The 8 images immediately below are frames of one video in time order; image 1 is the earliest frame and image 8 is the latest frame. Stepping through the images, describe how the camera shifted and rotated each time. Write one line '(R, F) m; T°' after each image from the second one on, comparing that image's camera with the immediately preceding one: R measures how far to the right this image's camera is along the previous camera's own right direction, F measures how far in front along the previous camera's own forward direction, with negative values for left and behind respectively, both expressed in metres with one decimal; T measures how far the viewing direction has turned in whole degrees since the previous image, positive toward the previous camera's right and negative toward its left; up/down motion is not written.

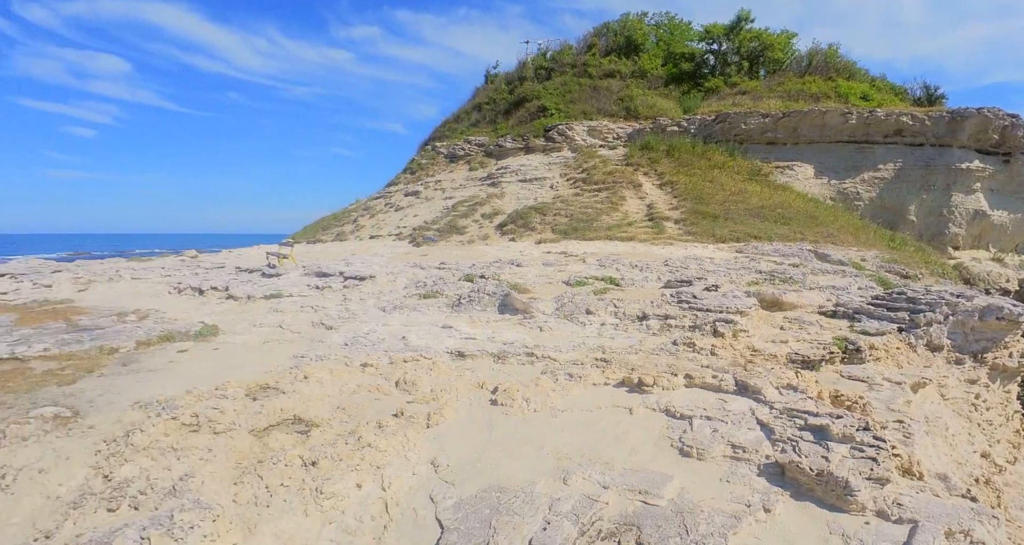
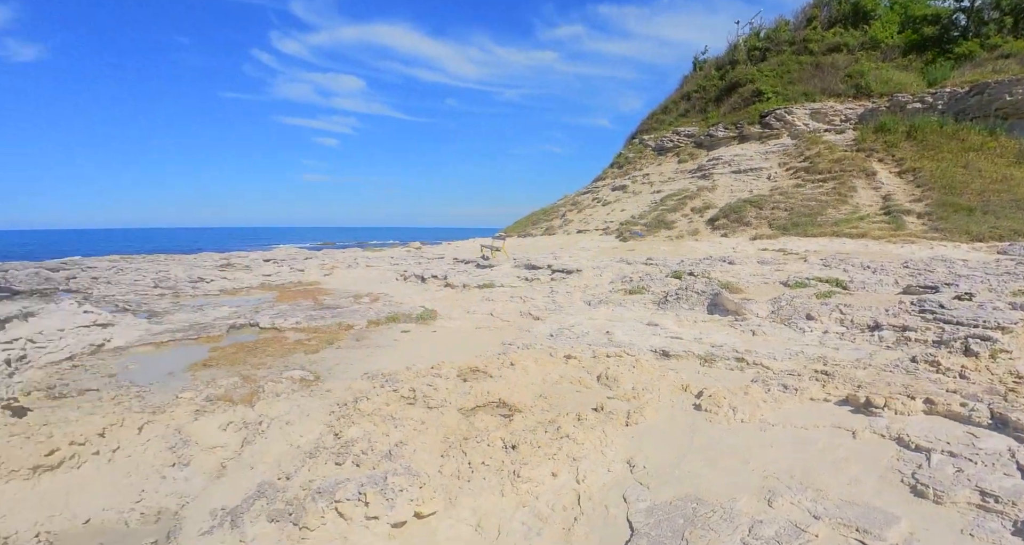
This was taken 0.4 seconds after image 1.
(0.0, 0.0) m; -18°
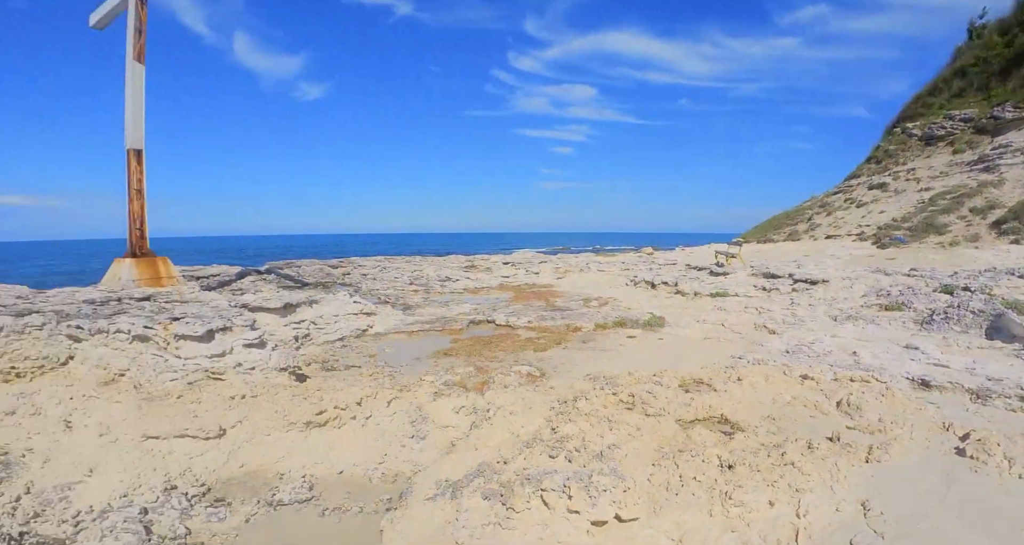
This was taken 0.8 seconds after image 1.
(+0.2, 0.0) m; -23°
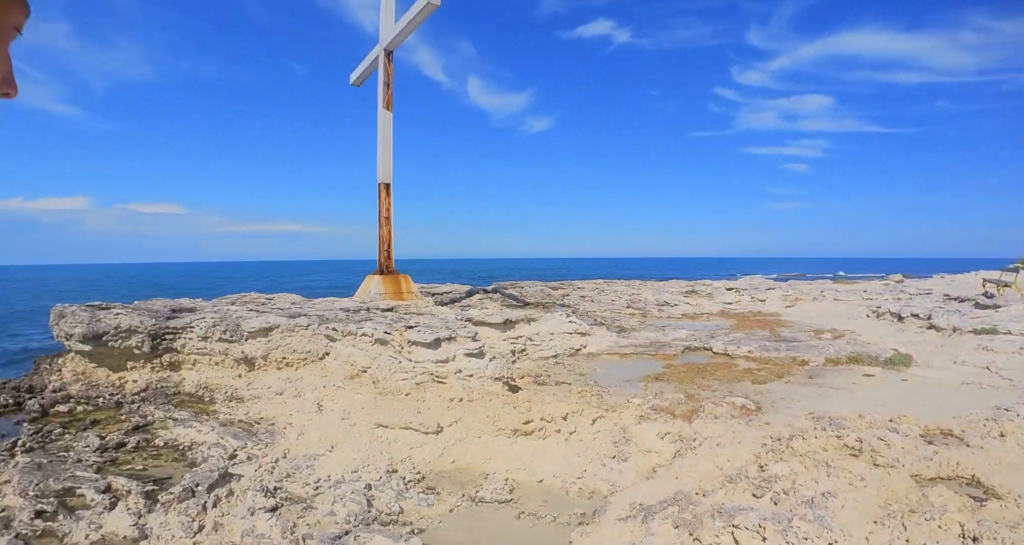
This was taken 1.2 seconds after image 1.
(+0.2, -0.1) m; -22°
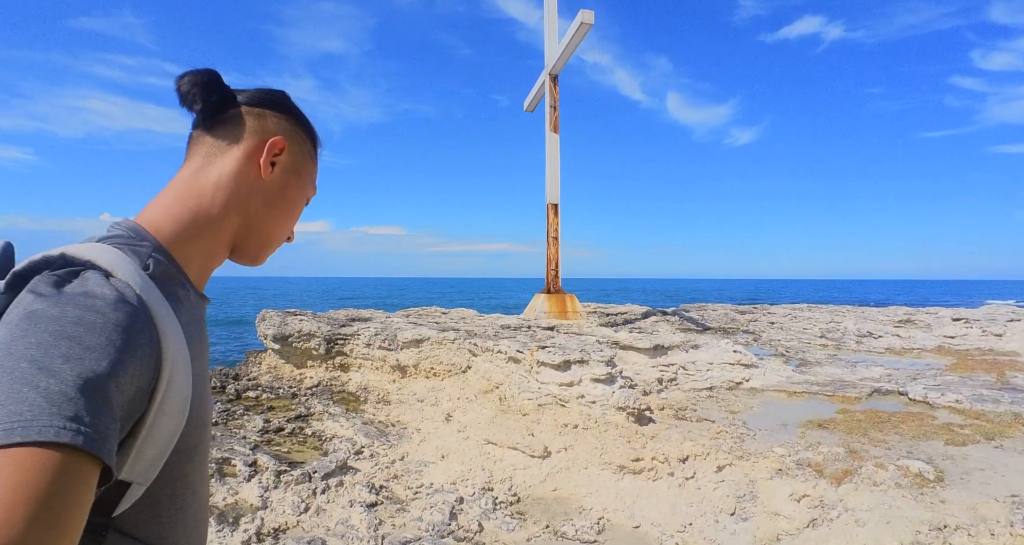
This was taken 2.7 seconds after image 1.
(+0.9, +0.4) m; -19°
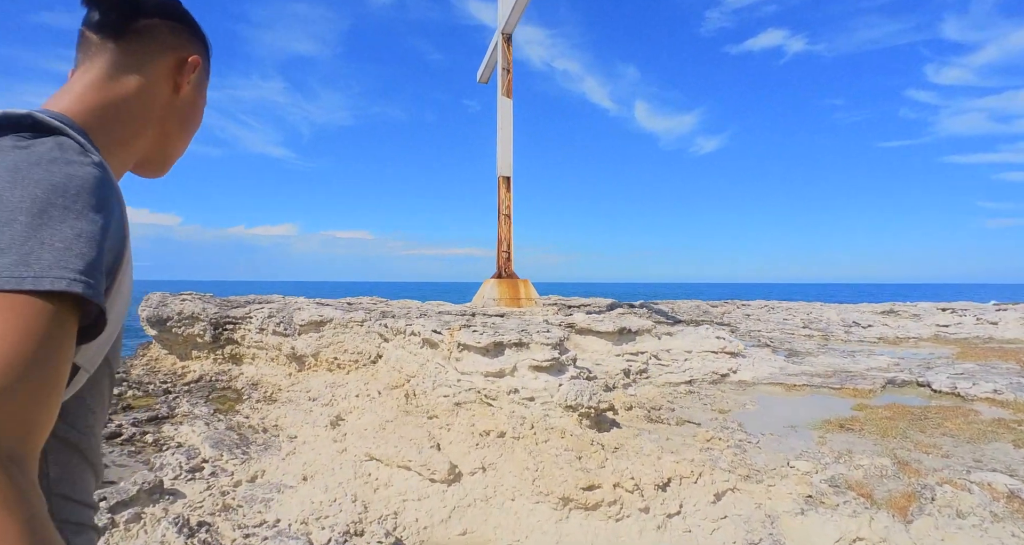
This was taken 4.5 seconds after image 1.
(+0.6, +2.4) m; +3°
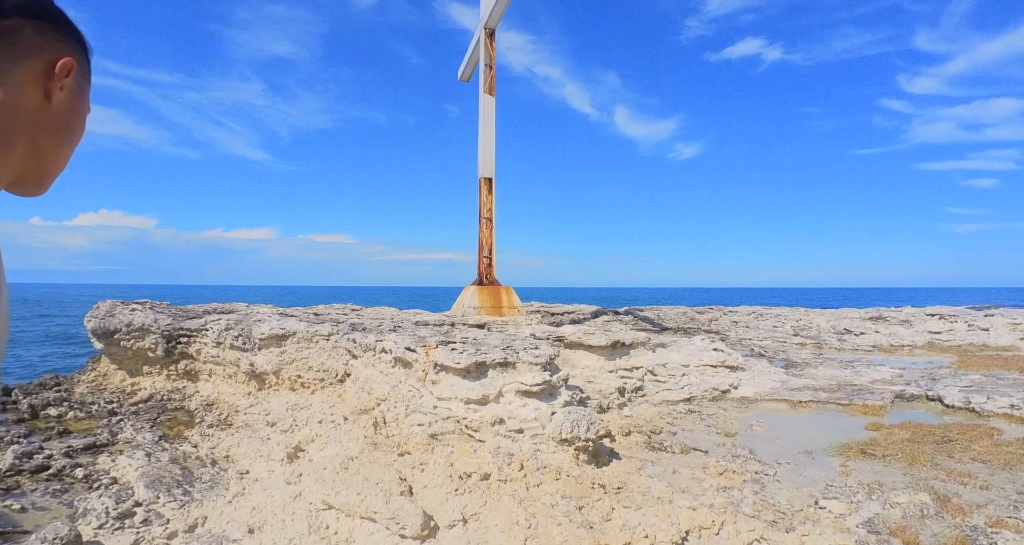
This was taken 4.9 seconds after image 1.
(0.0, +0.7) m; +2°
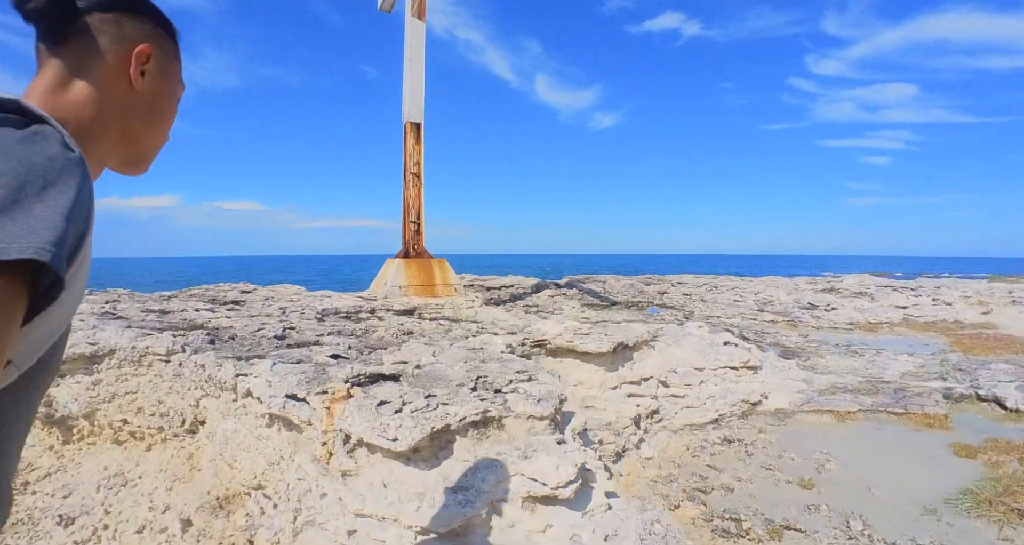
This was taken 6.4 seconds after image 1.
(-0.3, +2.6) m; +8°
